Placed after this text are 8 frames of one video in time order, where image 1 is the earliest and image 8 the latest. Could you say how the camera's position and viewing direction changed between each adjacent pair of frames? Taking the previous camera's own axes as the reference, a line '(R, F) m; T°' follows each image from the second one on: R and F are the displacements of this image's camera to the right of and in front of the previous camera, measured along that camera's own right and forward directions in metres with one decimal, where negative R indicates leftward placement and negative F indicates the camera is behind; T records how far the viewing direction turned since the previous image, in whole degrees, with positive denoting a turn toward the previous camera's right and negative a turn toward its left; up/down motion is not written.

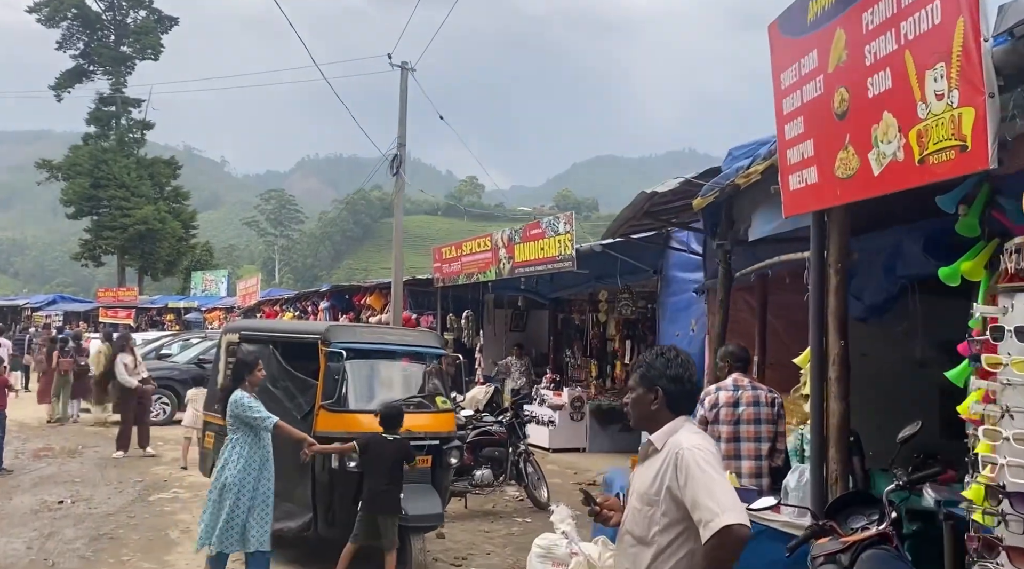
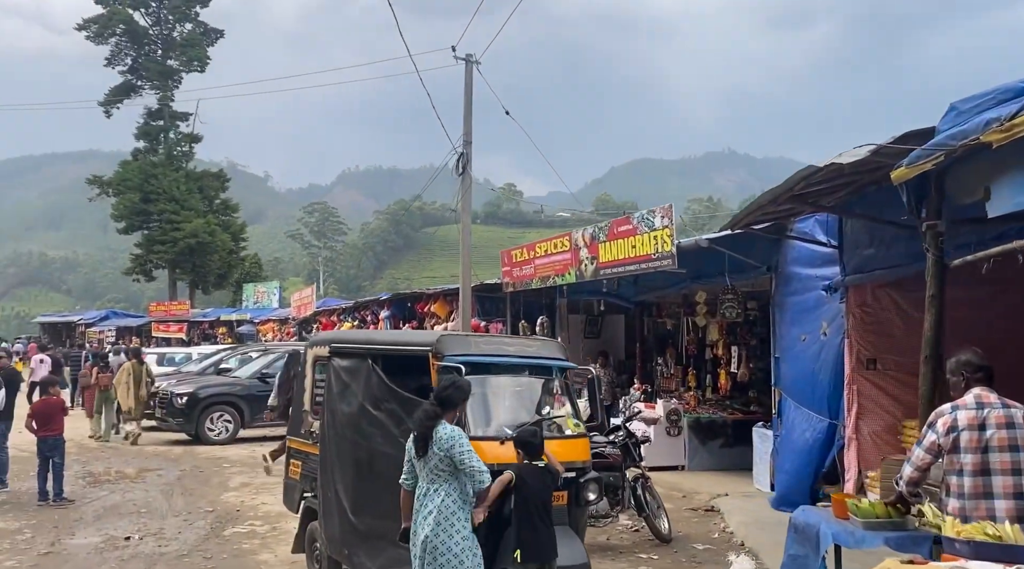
(-0.7, +1.0) m; -3°
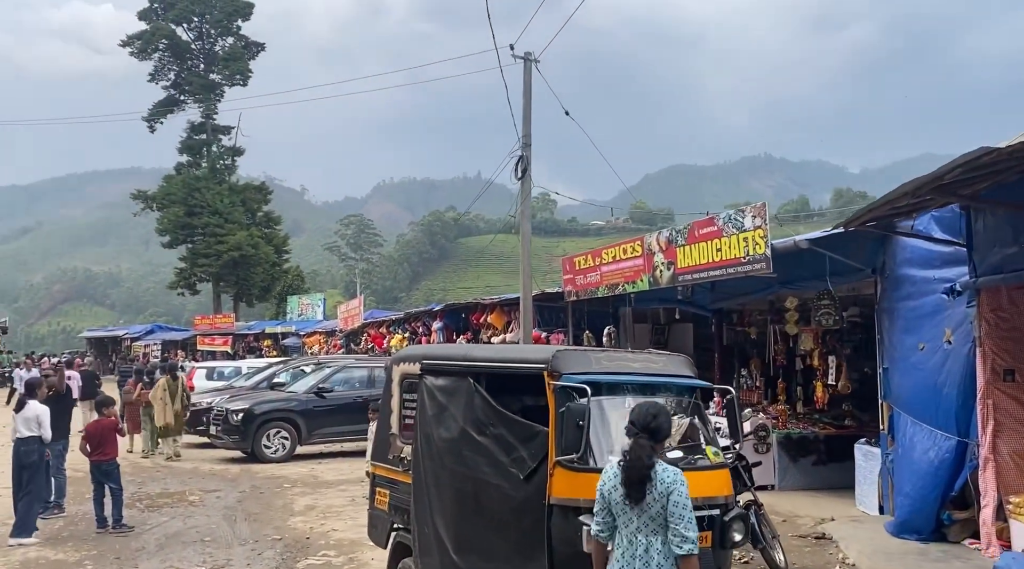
(-0.5, +0.6) m; -2°
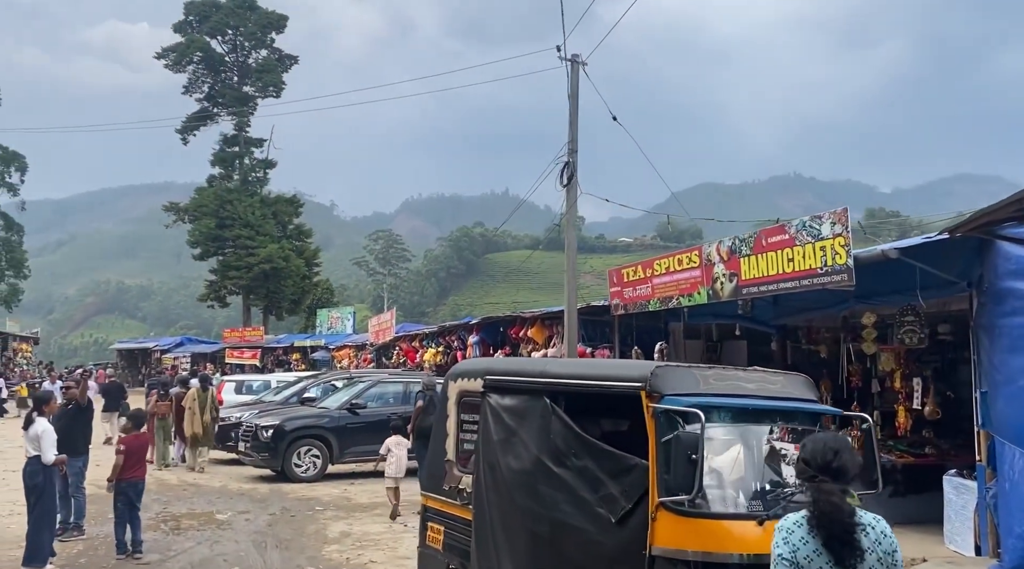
(-0.3, +0.7) m; -2°
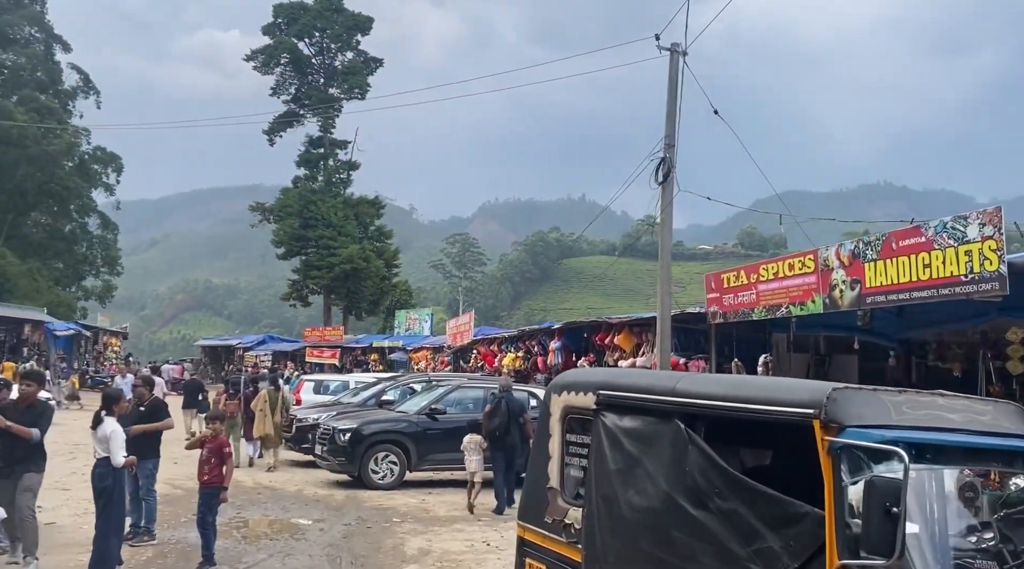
(-0.2, +0.7) m; -5°
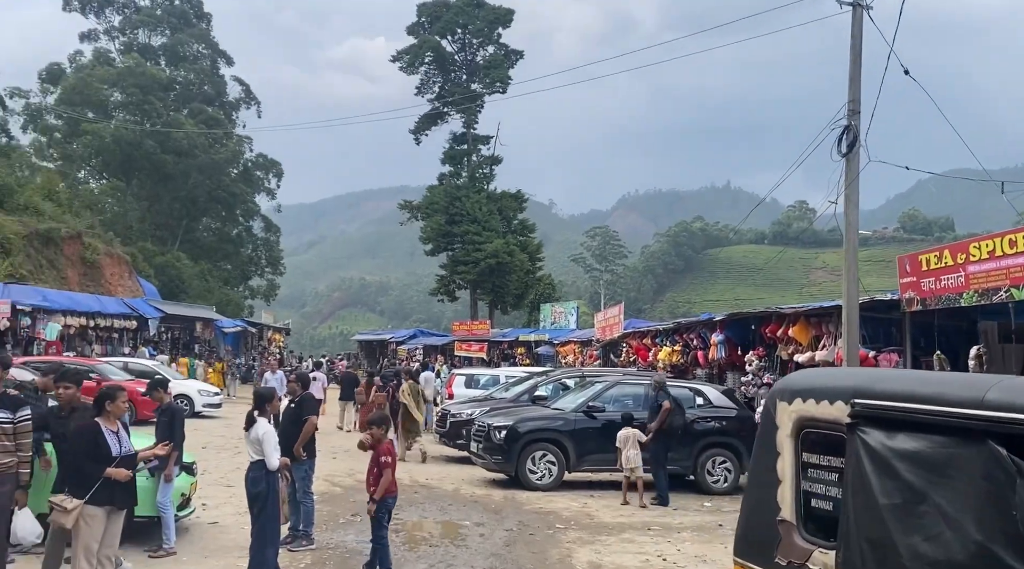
(-0.3, +0.8) m; -10°
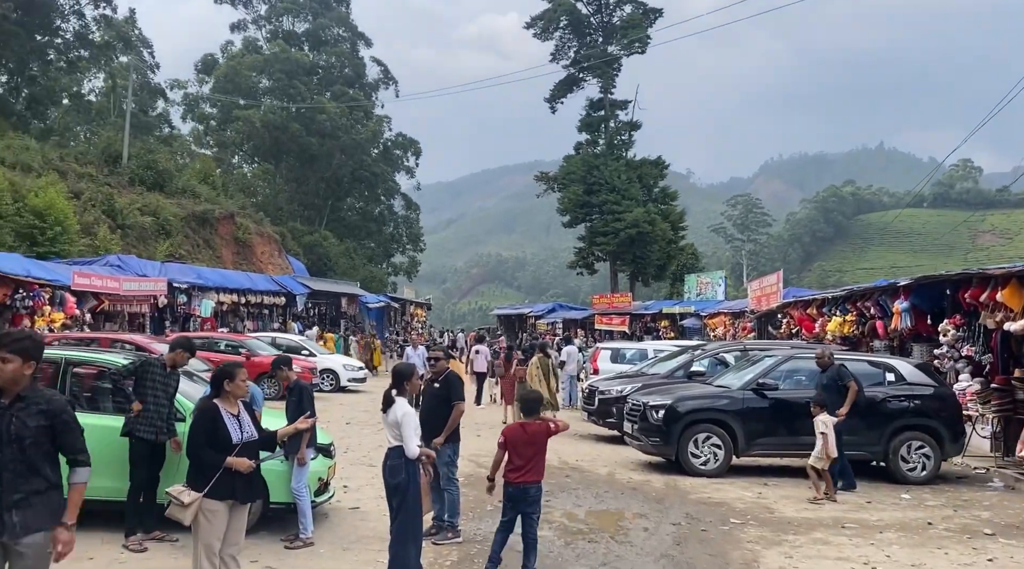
(-0.2, +1.0) m; -9°
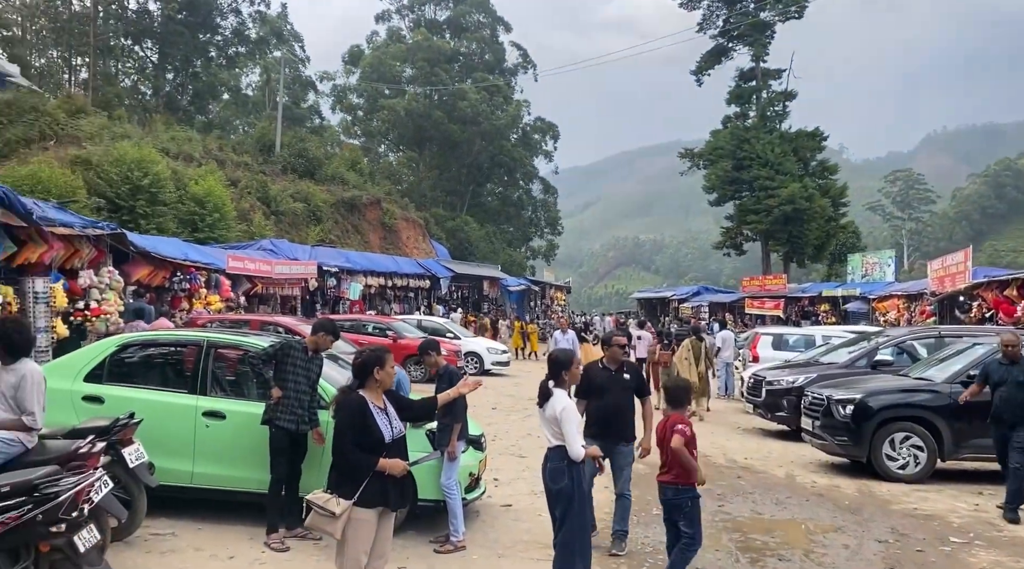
(-0.3, +0.9) m; -10°
